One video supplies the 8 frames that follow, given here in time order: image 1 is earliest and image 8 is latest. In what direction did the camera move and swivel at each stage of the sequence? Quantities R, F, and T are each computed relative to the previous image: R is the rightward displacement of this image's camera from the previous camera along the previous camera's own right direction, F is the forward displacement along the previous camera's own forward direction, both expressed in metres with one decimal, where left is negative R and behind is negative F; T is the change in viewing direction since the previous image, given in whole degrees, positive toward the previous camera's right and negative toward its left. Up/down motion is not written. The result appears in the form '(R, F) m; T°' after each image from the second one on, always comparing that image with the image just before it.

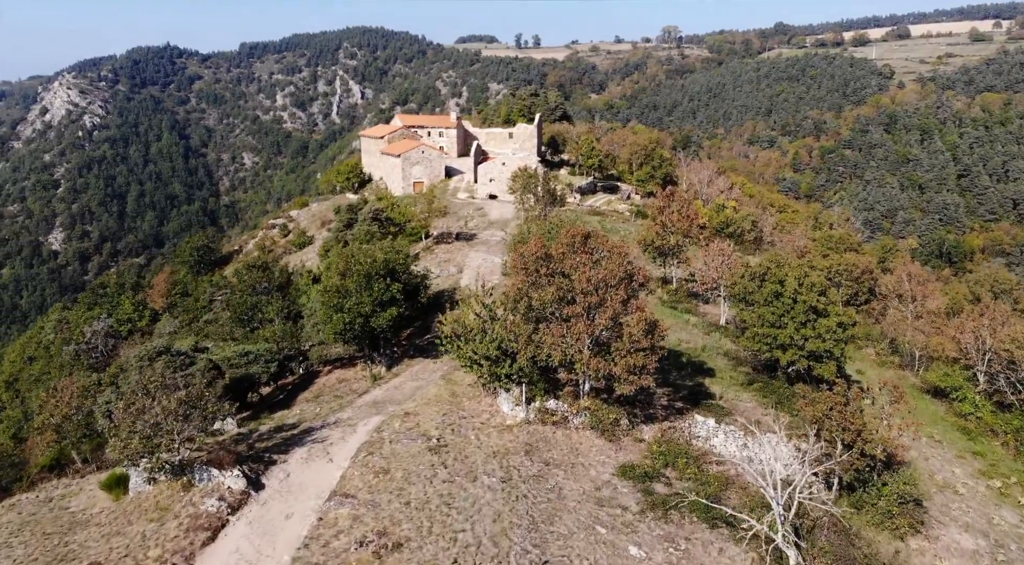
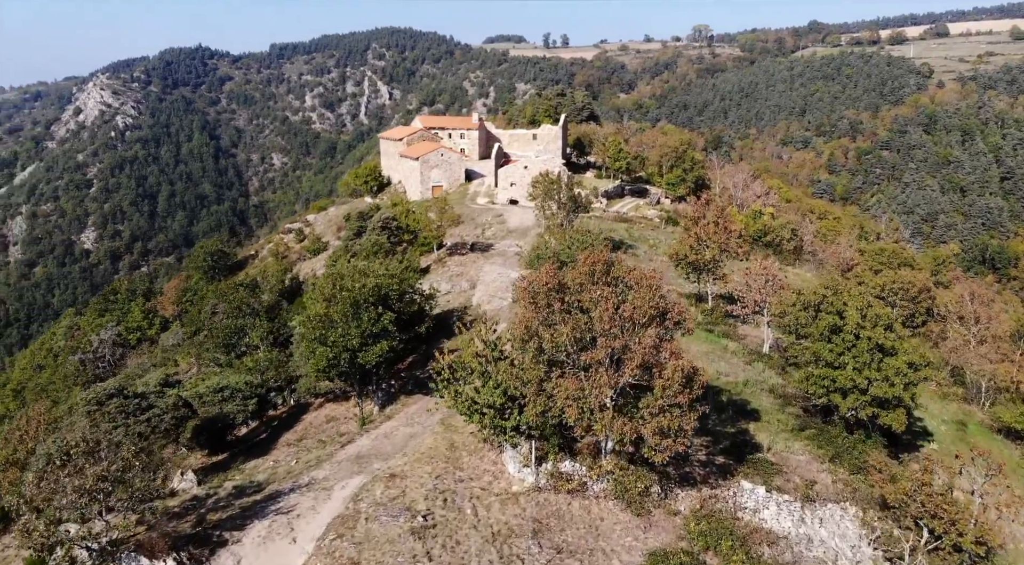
(+0.5, +3.5) m; -2°
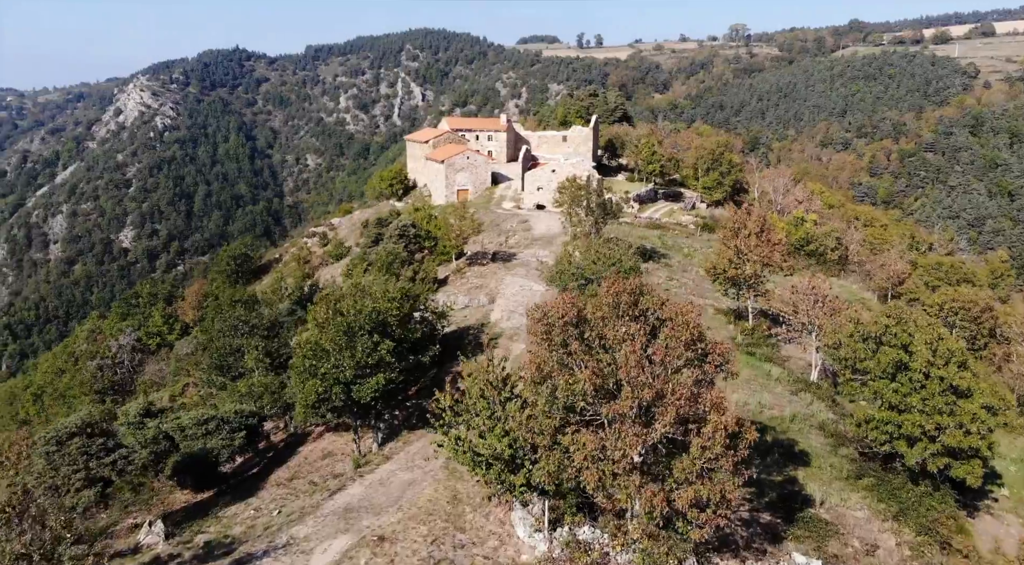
(+0.4, +2.5) m; -3°
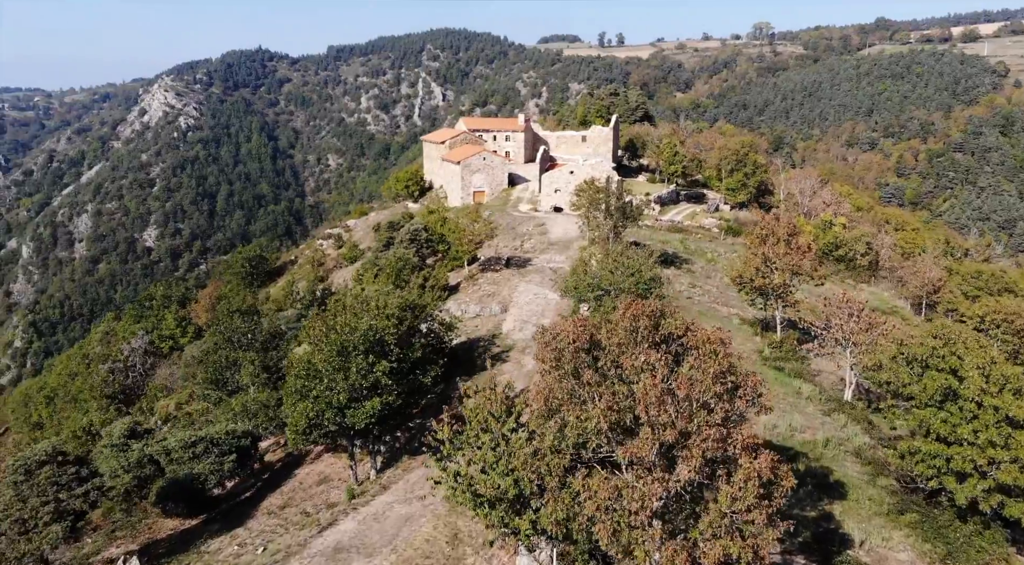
(+0.3, +1.6) m; -2°
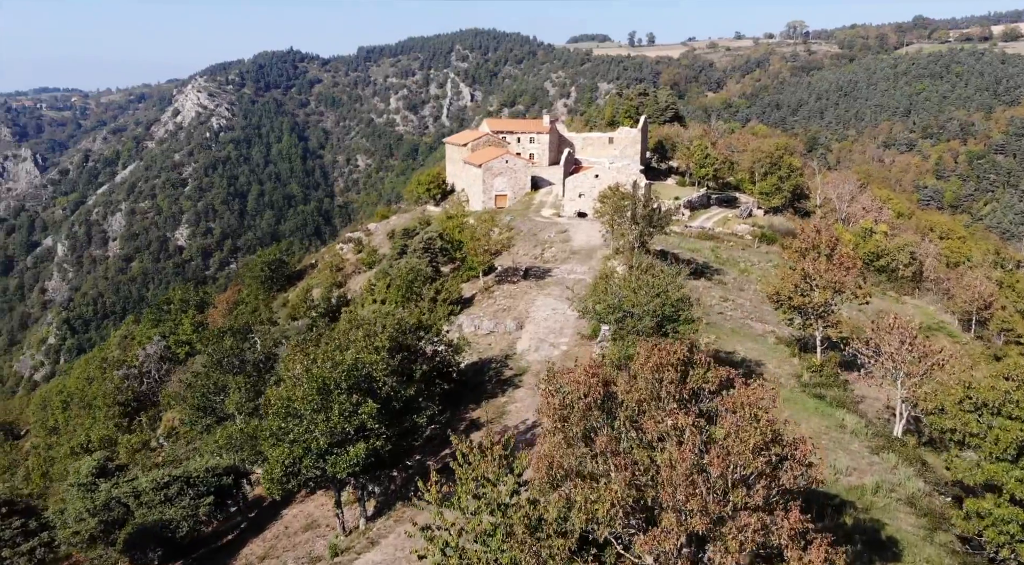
(+0.5, +2.1) m; -2°
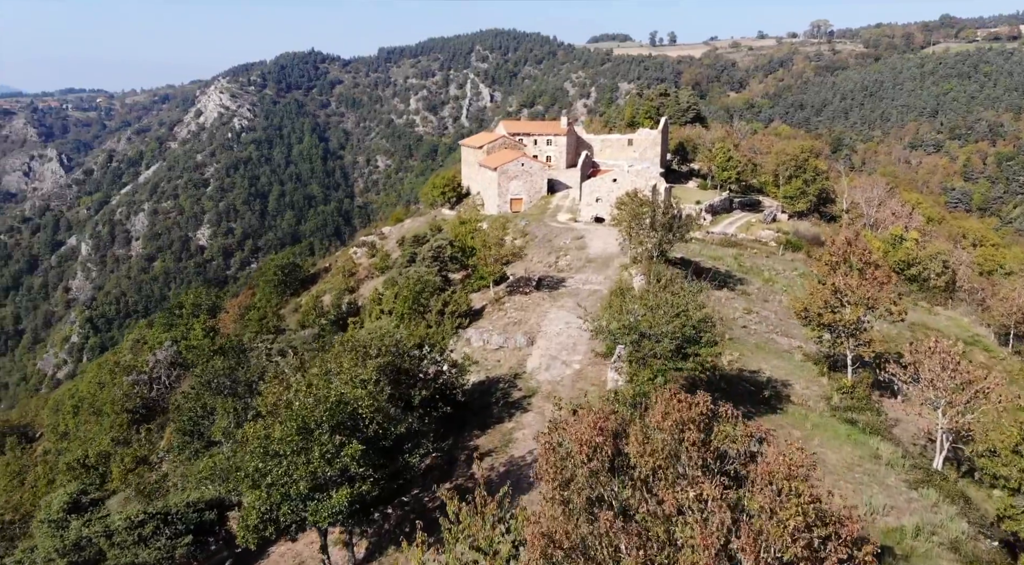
(+0.3, +1.5) m; -2°
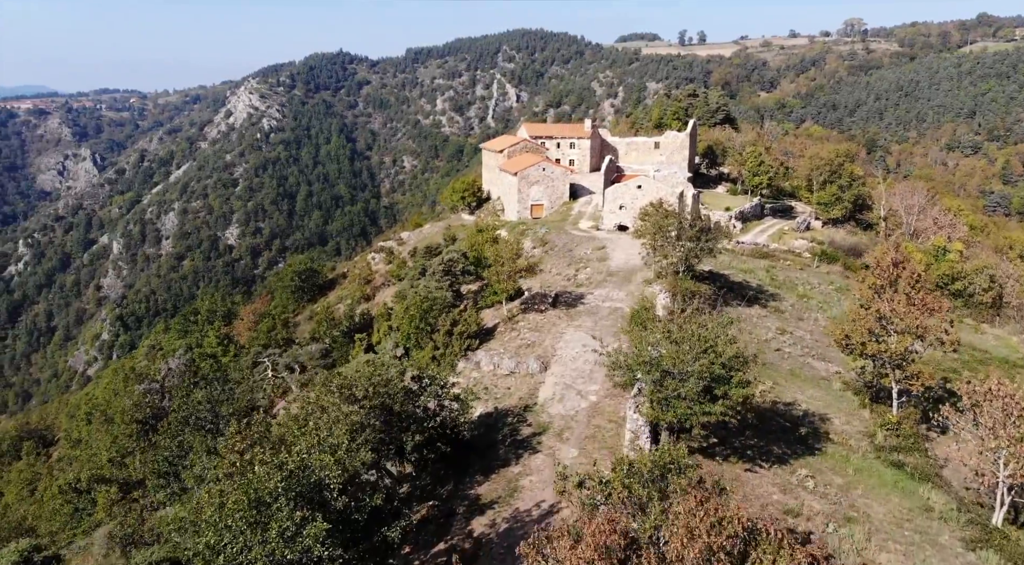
(+0.5, +2.0) m; -2°
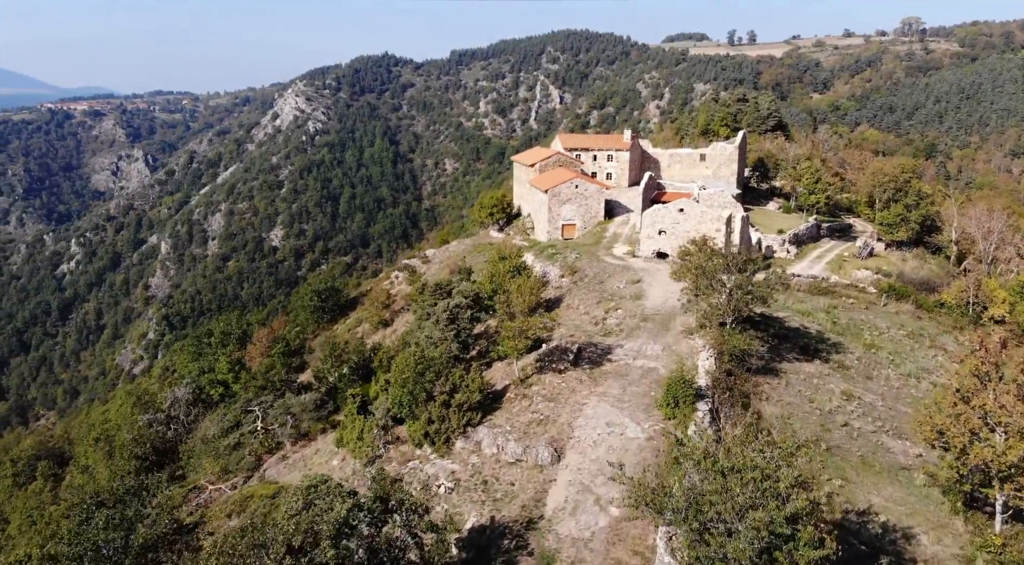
(+1.1, +4.6) m; -4°
